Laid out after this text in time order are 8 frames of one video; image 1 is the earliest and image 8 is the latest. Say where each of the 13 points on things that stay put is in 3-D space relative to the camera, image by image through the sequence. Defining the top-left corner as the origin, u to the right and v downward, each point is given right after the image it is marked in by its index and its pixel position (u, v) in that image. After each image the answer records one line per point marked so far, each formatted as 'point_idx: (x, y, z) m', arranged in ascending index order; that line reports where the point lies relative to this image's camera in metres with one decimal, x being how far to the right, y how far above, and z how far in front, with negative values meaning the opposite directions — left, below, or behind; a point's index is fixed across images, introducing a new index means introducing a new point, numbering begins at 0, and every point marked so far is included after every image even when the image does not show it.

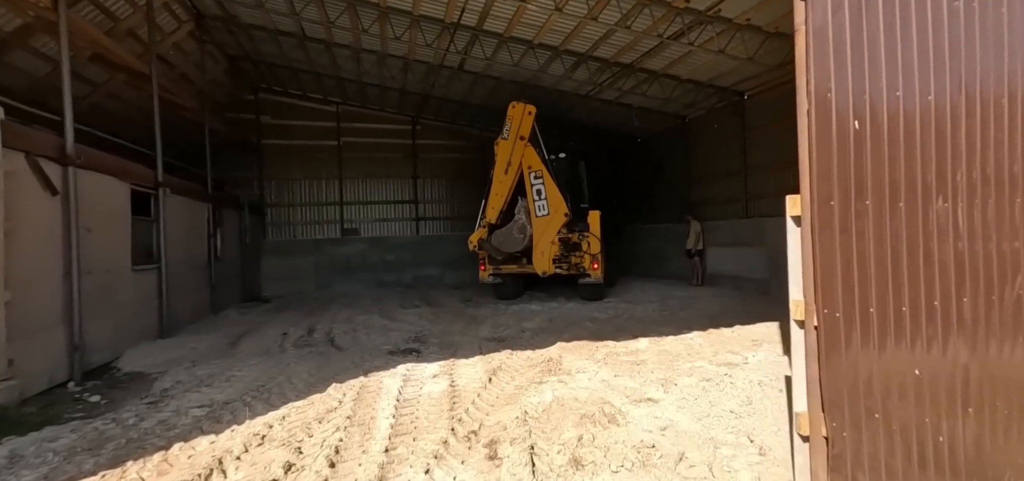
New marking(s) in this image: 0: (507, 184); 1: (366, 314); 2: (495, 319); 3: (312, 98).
0: (-0.1, +0.9, +6.5) m
1: (-2.3, -1.2, +6.4) m
2: (-0.2, -1.2, +5.9) m
3: (-5.3, +3.7, +10.6) m
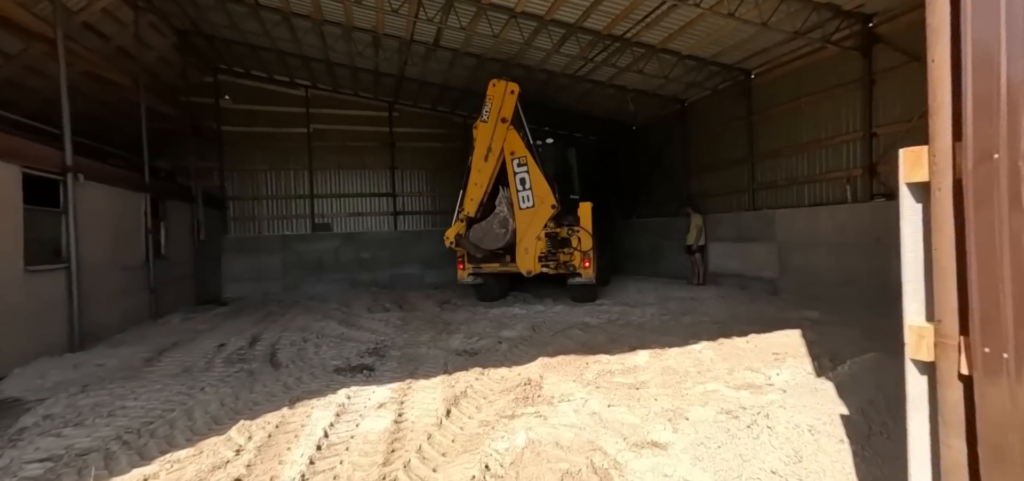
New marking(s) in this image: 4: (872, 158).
0: (-0.3, +1.0, +5.7) m
1: (-2.6, -1.1, +5.6) m
2: (-0.5, -1.1, +5.1) m
3: (-5.7, +3.8, +9.7) m
4: (+4.6, +1.1, +5.1) m
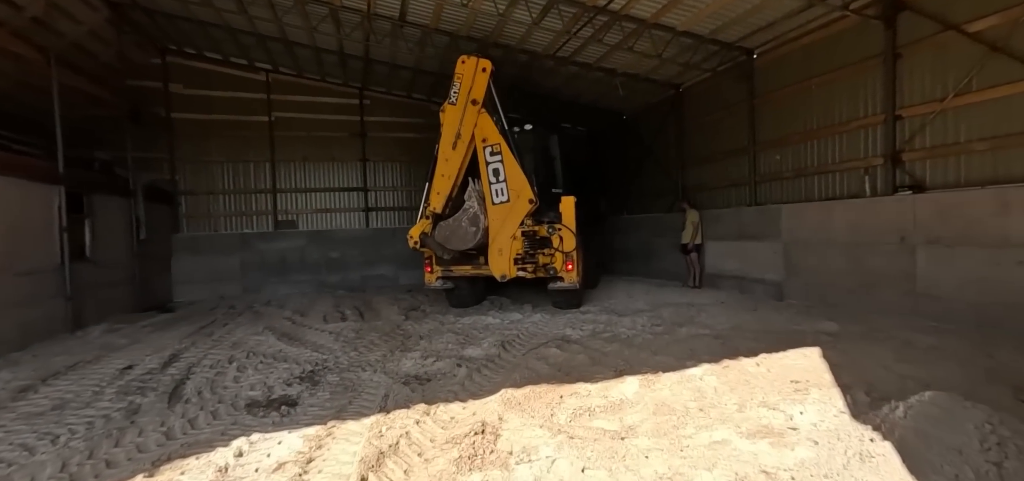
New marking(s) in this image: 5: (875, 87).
0: (-0.7, +1.0, +5.0) m
1: (-3.0, -1.1, +4.8) m
2: (-0.9, -1.1, +4.3) m
3: (-6.1, +3.8, +8.8) m
4: (+4.2, +1.1, +4.4) m
5: (+4.2, +1.8, +4.6) m
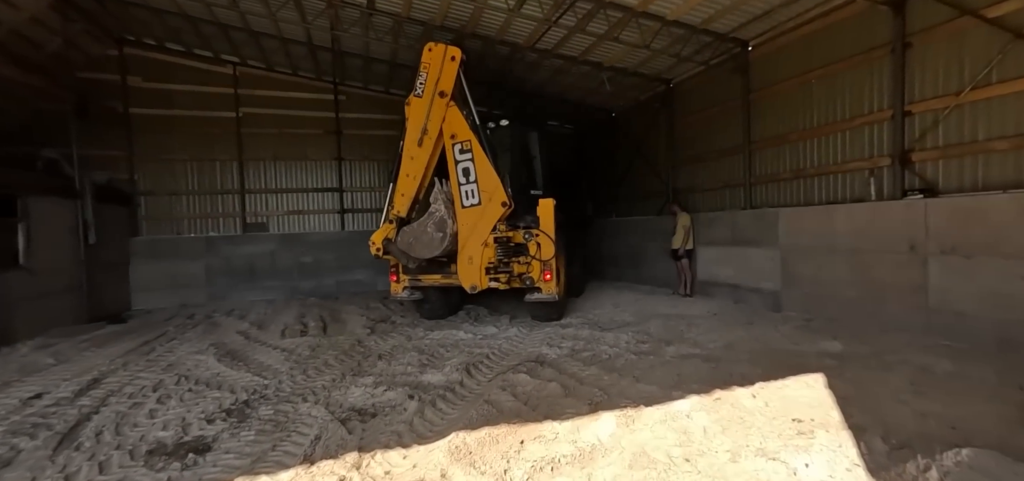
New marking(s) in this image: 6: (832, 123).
0: (-1.0, +0.9, +4.5) m
1: (-3.3, -1.2, +4.3) m
2: (-1.2, -1.2, +3.9) m
3: (-6.4, +3.8, +8.3) m
4: (+3.9, +1.0, +4.0) m
5: (+3.9, +1.7, +4.2) m
6: (+3.7, +1.4, +4.7) m
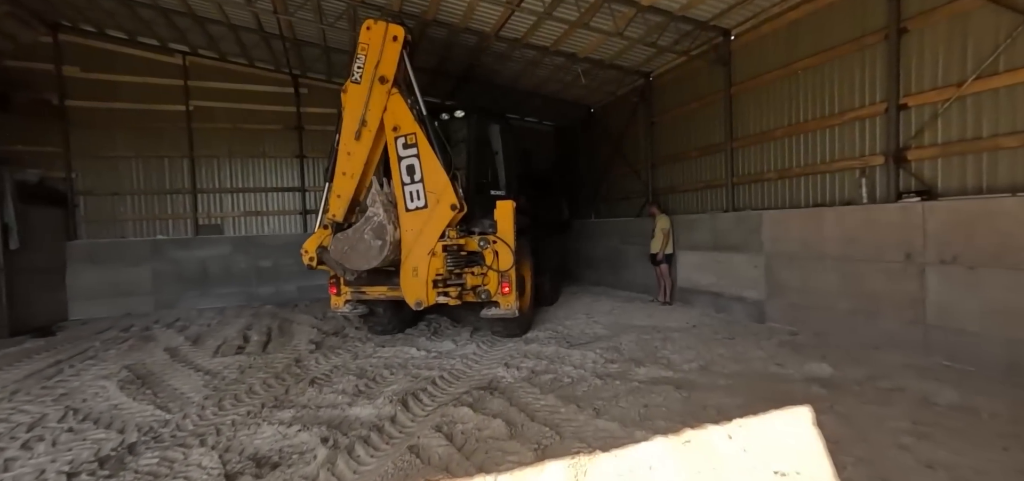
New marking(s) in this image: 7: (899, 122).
0: (-1.5, +0.8, +4.0) m
1: (-3.7, -1.3, +3.8) m
2: (-1.6, -1.2, +3.4) m
3: (-7.0, +3.7, +7.6) m
4: (+3.5, +0.9, +3.6) m
5: (+3.4, +1.6, +3.8) m
6: (+3.3, +1.3, +4.3) m
7: (+3.5, +1.1, +3.6) m
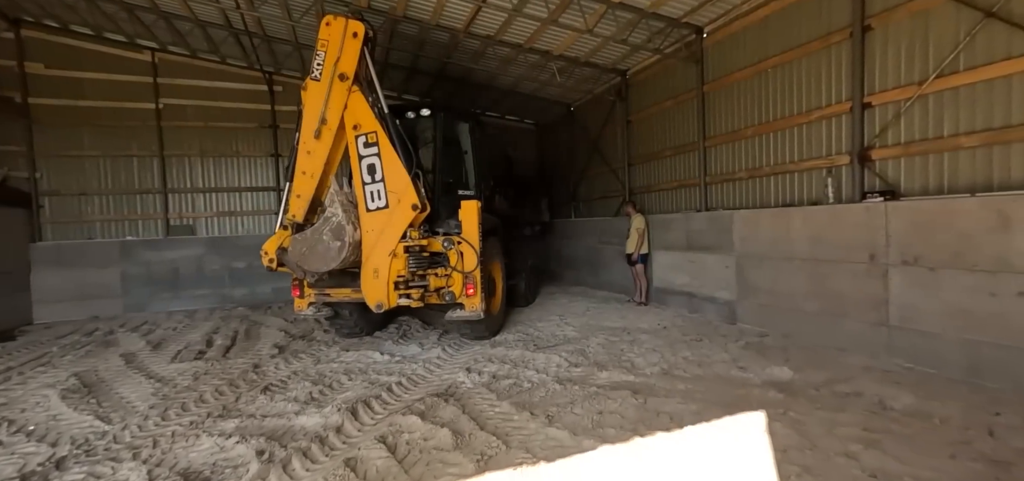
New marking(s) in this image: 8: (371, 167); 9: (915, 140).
0: (-1.8, +0.8, +3.9) m
1: (-4.1, -1.3, +3.7) m
2: (-1.9, -1.3, +3.3) m
3: (-7.4, +3.7, +7.4) m
4: (+3.1, +0.9, +3.6) m
5: (+3.1, +1.6, +3.8) m
6: (+2.9, +1.3, +4.2) m
7: (+3.2, +1.1, +3.6) m
8: (-1.3, +0.7, +3.9) m
9: (+3.3, +0.8, +3.3) m
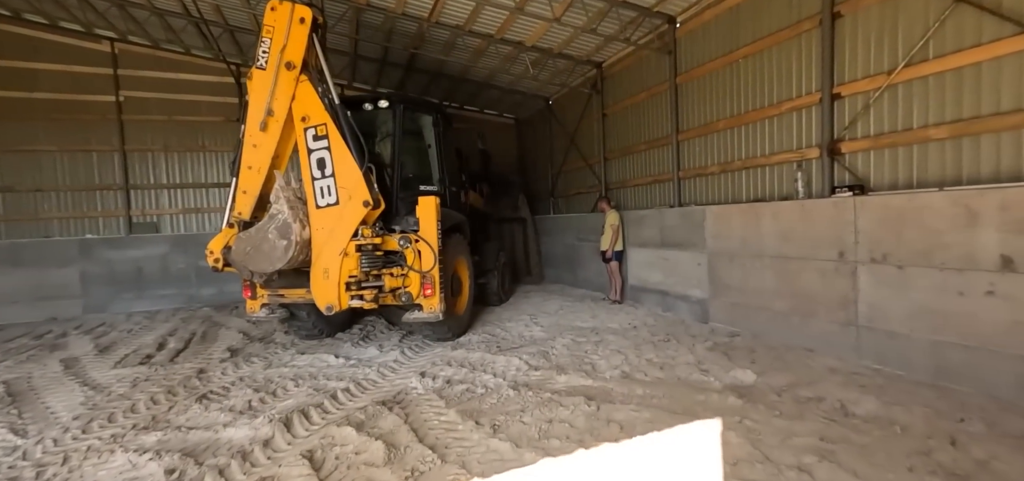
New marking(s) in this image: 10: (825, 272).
0: (-2.2, +0.8, +3.6) m
1: (-4.4, -1.3, +3.4) m
2: (-2.3, -1.3, +3.1) m
3: (-7.8, +3.7, +7.1) m
4: (+2.7, +0.9, +3.4) m
5: (+2.7, +1.6, +3.6) m
6: (+2.5, +1.3, +4.1) m
7: (+2.8, +1.1, +3.5) m
8: (-1.7, +0.7, +3.7) m
9: (+2.9, +0.8, +3.1) m
10: (+2.7, -0.3, +3.4) m
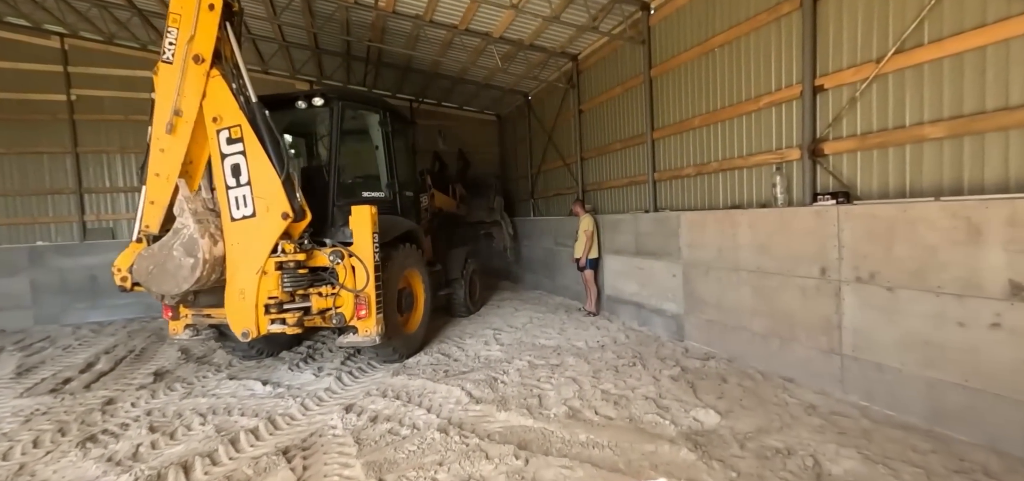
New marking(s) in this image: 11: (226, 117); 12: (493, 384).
0: (-2.7, +0.7, +3.2) m
1: (-4.9, -1.4, +3.0) m
2: (-2.8, -1.4, +2.7) m
3: (-8.3, +3.6, +6.7) m
4: (+2.3, +0.8, +3.0) m
5: (+2.2, +1.5, +3.1) m
6: (+2.0, +1.2, +3.6) m
7: (+2.3, +1.0, +3.0) m
8: (-2.2, +0.6, +3.3) m
9: (+2.4, +0.7, +2.7) m
10: (+2.2, -0.4, +3.0) m
11: (-2.3, +1.0, +3.3) m
12: (-0.2, -1.2, +3.4) m
